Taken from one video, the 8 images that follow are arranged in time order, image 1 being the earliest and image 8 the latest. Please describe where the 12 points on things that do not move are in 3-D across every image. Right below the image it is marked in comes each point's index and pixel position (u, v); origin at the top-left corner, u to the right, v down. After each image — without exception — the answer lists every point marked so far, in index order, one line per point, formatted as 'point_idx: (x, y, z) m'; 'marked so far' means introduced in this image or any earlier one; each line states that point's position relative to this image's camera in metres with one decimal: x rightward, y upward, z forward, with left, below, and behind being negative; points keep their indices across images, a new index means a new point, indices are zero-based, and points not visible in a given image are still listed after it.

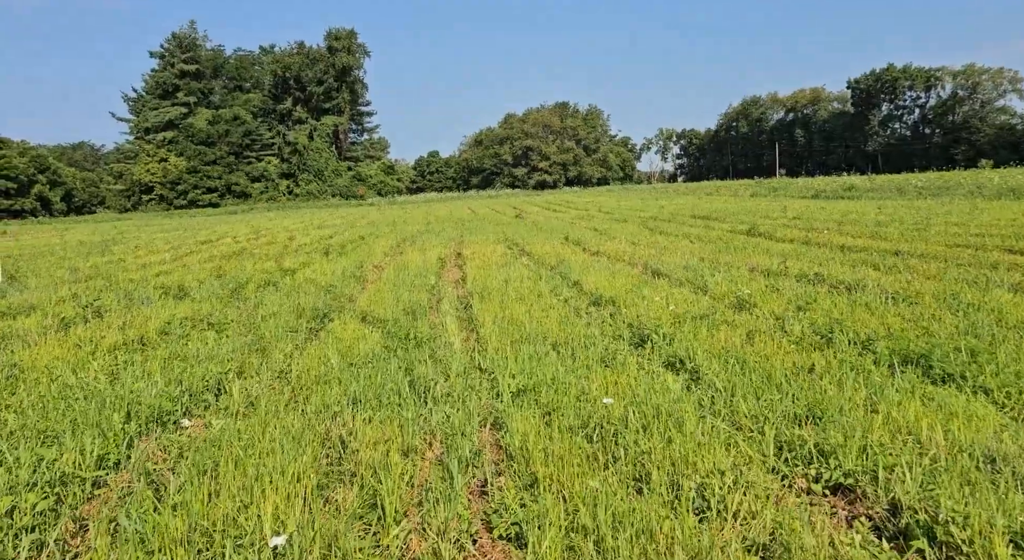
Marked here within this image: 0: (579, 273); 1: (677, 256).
0: (+1.1, +0.1, +12.0) m
1: (+3.4, +0.5, +14.1) m
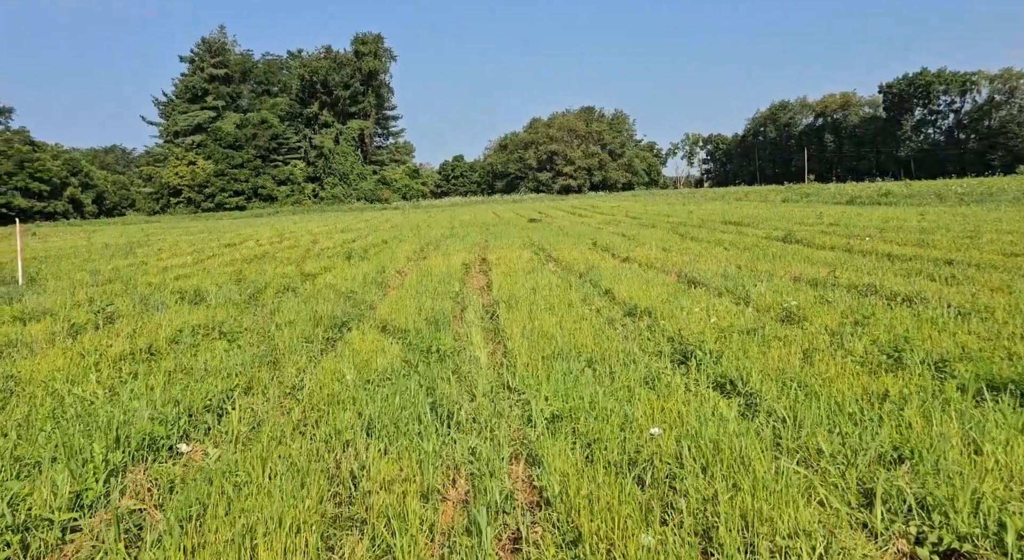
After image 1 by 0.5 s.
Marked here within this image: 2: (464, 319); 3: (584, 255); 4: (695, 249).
0: (+1.6, 0.0, +11.4) m
1: (+3.9, +0.3, +13.4) m
2: (-0.6, -0.5, +8.7) m
3: (+1.8, +0.6, +16.6) m
4: (+4.5, +0.8, +17.0) m
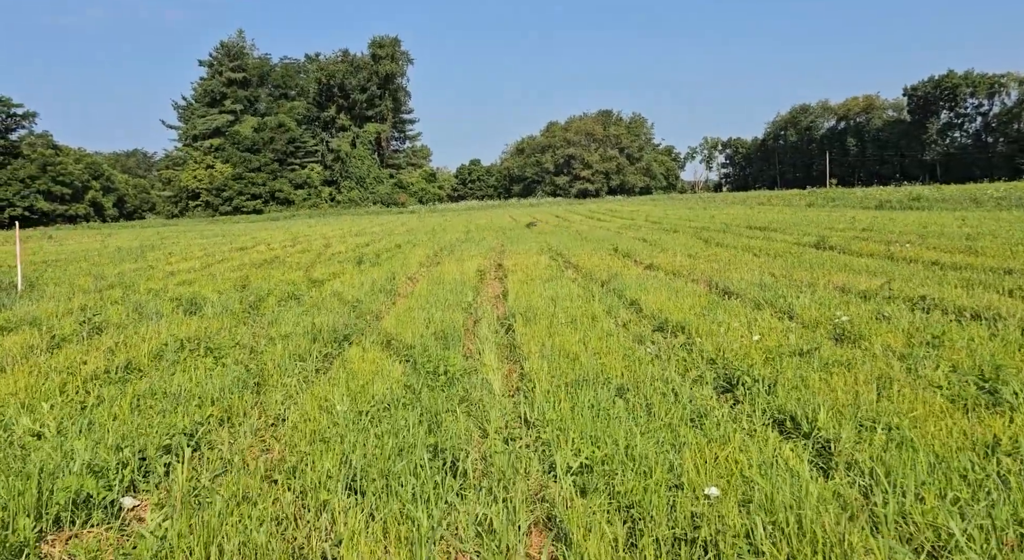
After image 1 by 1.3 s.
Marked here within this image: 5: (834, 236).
0: (+1.9, -0.2, +10.6) m
1: (+4.2, +0.1, +12.5) m
2: (-0.4, -0.6, +7.9) m
3: (+2.2, +0.4, +15.7) m
4: (+4.9, +0.6, +16.1) m
5: (+8.9, +1.2, +19.2) m
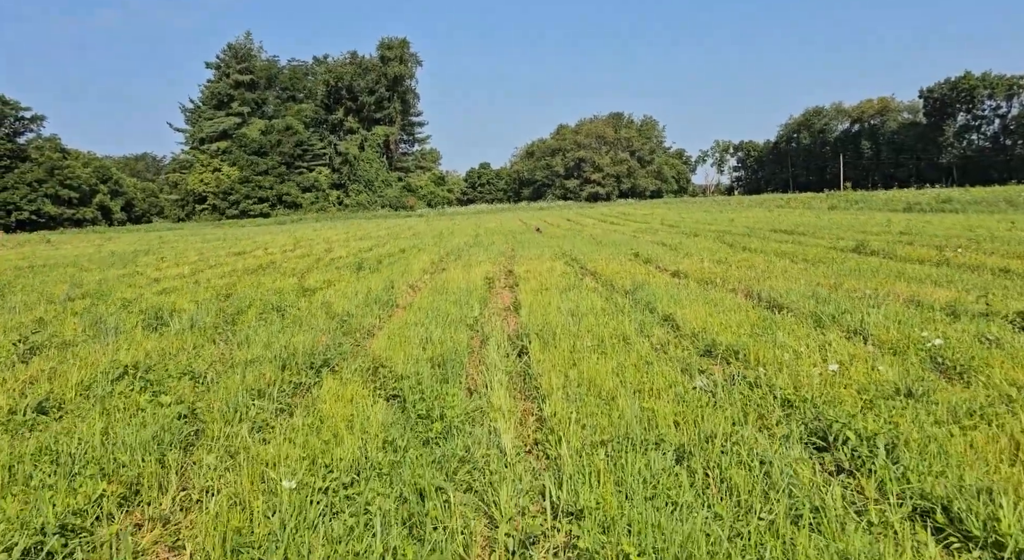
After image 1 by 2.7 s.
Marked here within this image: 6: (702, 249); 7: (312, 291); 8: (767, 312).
0: (+2.0, -0.3, +9.1) m
1: (+4.4, 0.0, +11.0) m
2: (-0.3, -0.7, +6.5) m
3: (+2.4, +0.2, +14.3) m
4: (+5.2, +0.4, +14.6) m
5: (+9.2, +1.0, +17.7) m
6: (+5.2, +0.8, +18.9) m
7: (-3.8, -0.2, +13.0) m
8: (+3.0, -0.4, +8.1) m
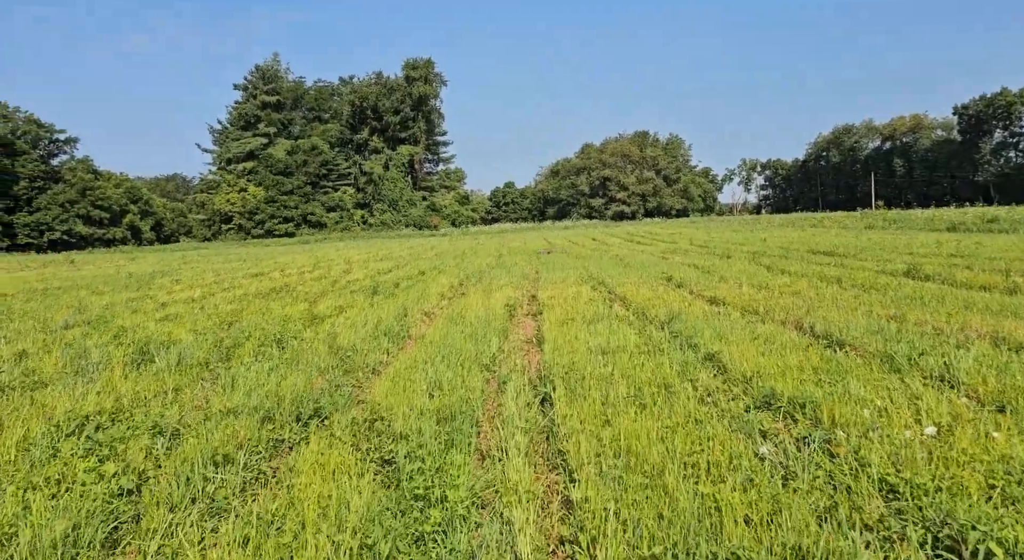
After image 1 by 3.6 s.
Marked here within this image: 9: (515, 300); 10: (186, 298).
0: (+2.3, -0.7, +8.1) m
1: (+4.7, -0.5, +9.9) m
2: (-0.1, -1.0, +5.5) m
3: (+2.8, -0.3, +13.2) m
4: (+5.6, -0.1, +13.5) m
5: (+9.8, +0.4, +16.4) m
6: (+5.8, +0.2, +17.7) m
7: (-3.4, -0.7, +12.2) m
8: (+3.2, -0.7, +7.0) m
9: (+0.1, -0.4, +13.5) m
10: (-8.2, -0.4, +17.3) m
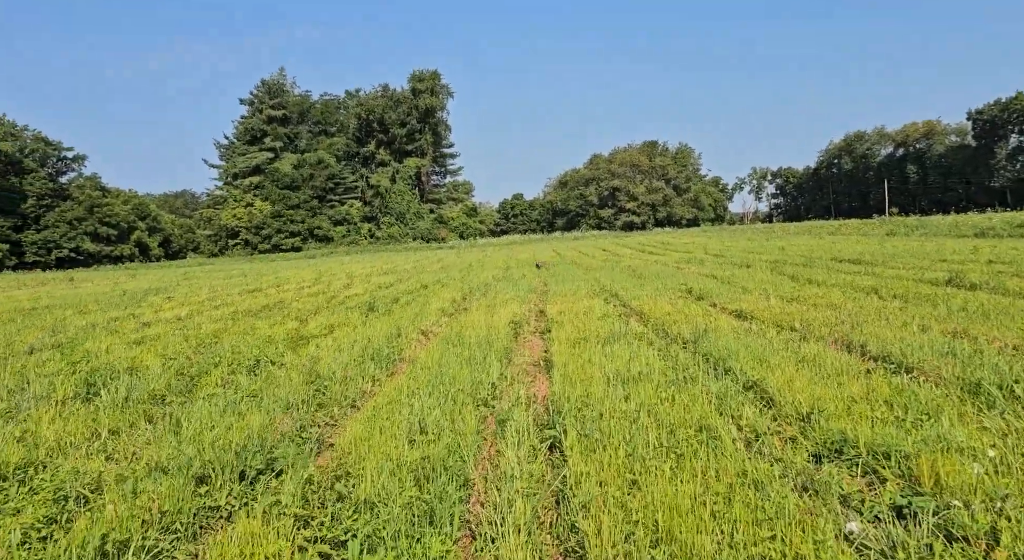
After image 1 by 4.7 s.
0: (+2.3, -0.8, +6.9) m
1: (+4.8, -0.6, +8.7) m
2: (-0.1, -1.1, +4.3) m
3: (+2.9, -0.5, +12.0) m
4: (+5.7, -0.3, +12.3) m
5: (+9.9, +0.2, +15.2) m
6: (+6.0, -0.1, +16.5) m
7: (-3.3, -0.9, +11.1) m
8: (+3.2, -0.8, +5.8) m
9: (+0.2, -0.6, +12.3) m
10: (-8.1, -0.8, +16.2) m
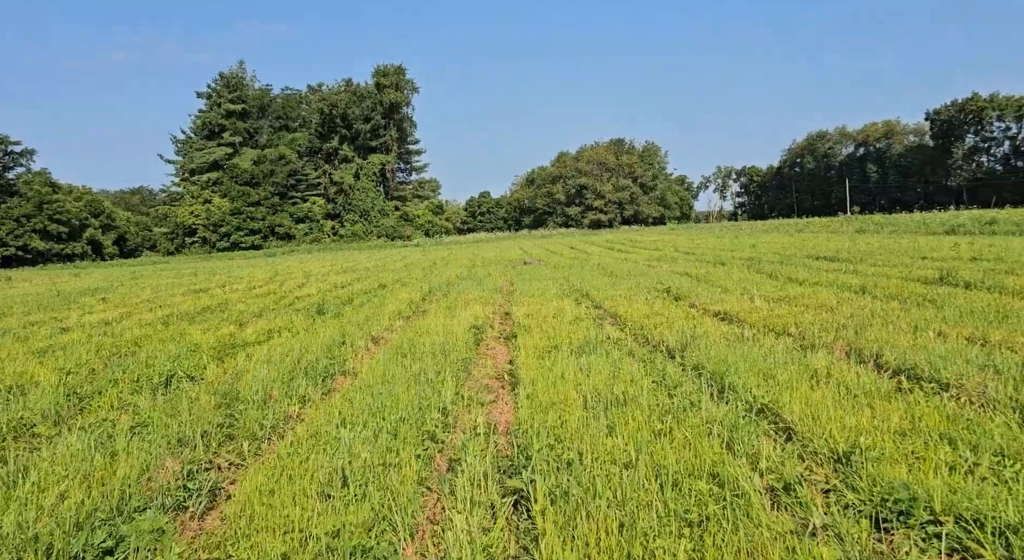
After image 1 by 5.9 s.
0: (+2.0, -0.8, +5.8) m
1: (+4.3, -0.6, +7.7) m
2: (-0.3, -1.2, +3.1) m
3: (+2.3, -0.5, +10.9) m
4: (+5.1, -0.3, +11.3) m
5: (+9.2, +0.3, +14.4) m
6: (+5.1, 0.0, +15.6) m
7: (-3.8, -0.9, +9.7) m
8: (+2.9, -0.8, +4.7) m
9: (-0.5, -0.6, +11.1) m
10: (-8.8, -0.8, +14.6) m
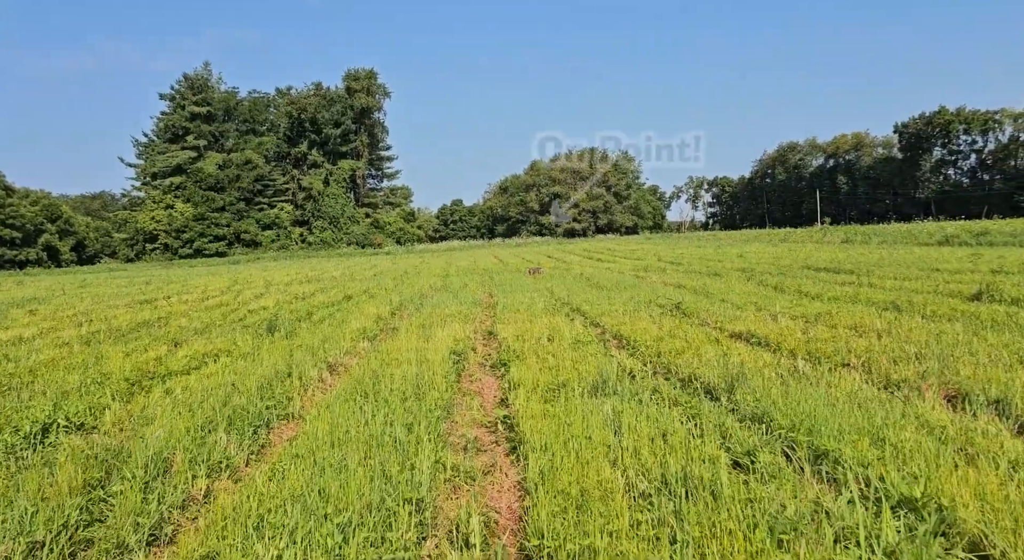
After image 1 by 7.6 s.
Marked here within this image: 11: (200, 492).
0: (+2.0, -0.9, +4.0) m
1: (+4.3, -0.7, +6.0) m
2: (-0.2, -1.2, +1.3) m
3: (+2.2, -0.7, +9.2) m
4: (+4.9, -0.5, +9.7) m
5: (+8.8, 0.0, +13.0) m
6: (+4.8, -0.3, +14.0) m
7: (-4.0, -1.1, +7.7) m
8: (+3.0, -1.0, +3.0) m
9: (-0.6, -0.8, +9.3) m
10: (-9.2, -1.1, +12.4) m
11: (-1.9, -1.2, +4.1) m
